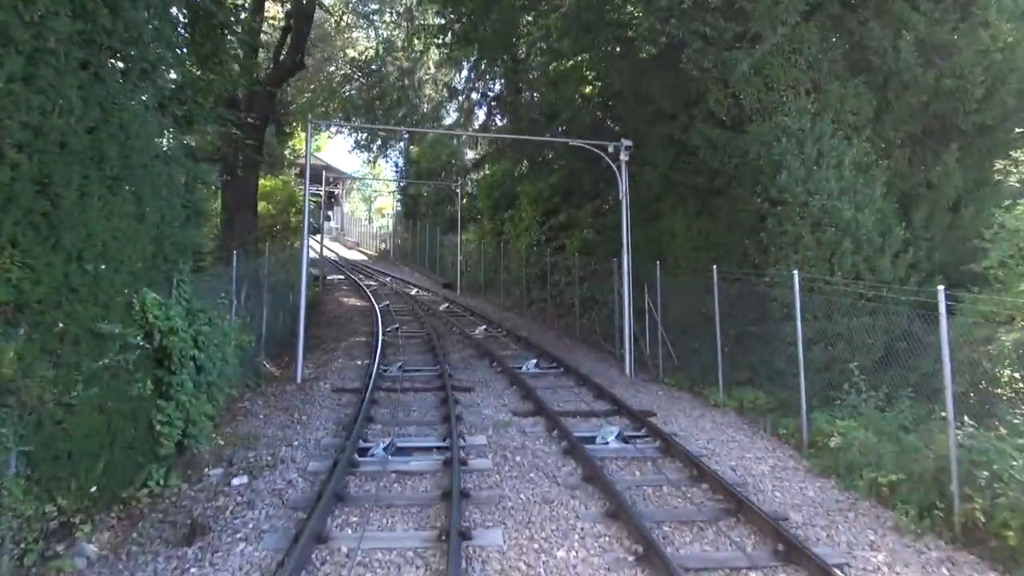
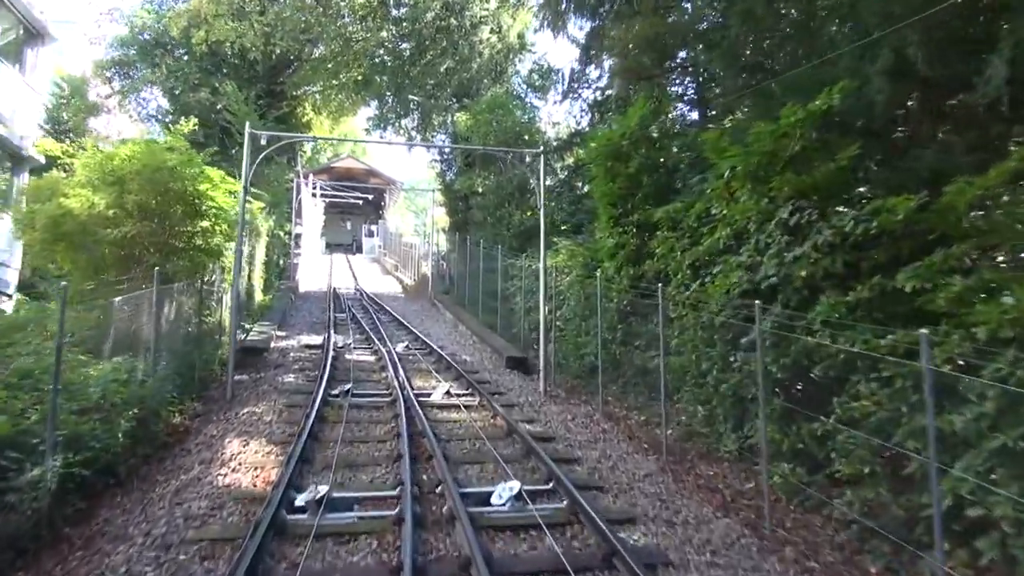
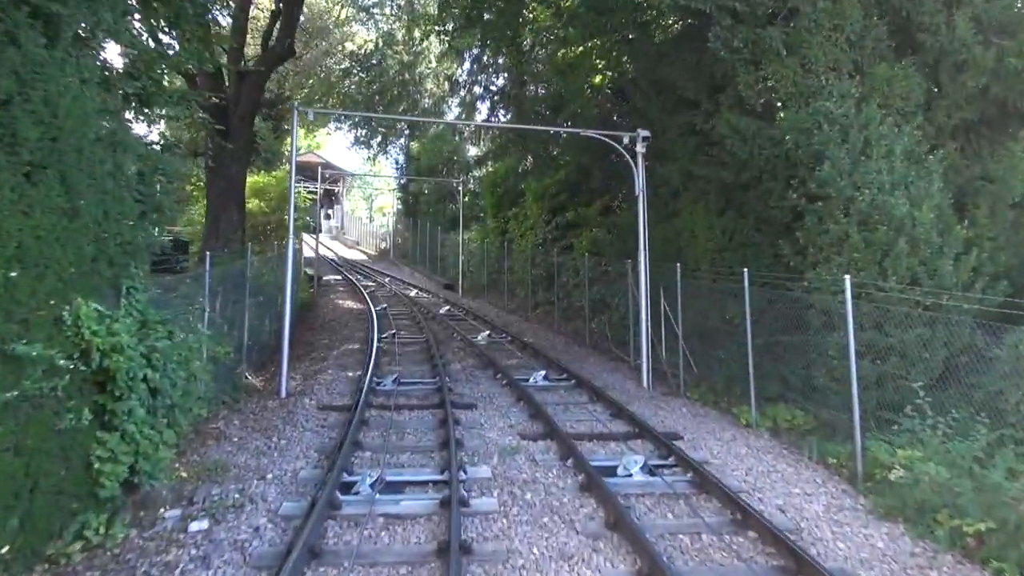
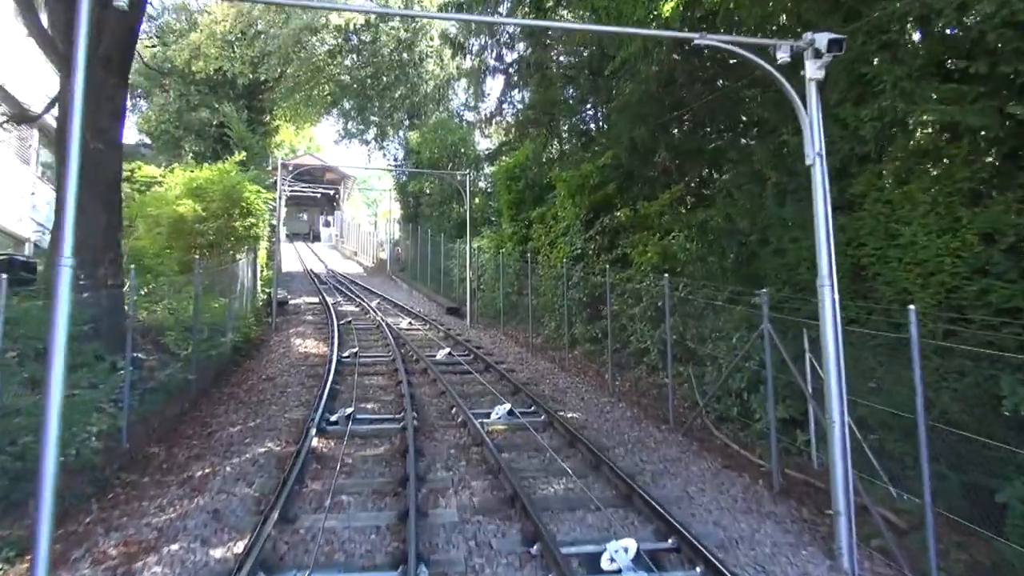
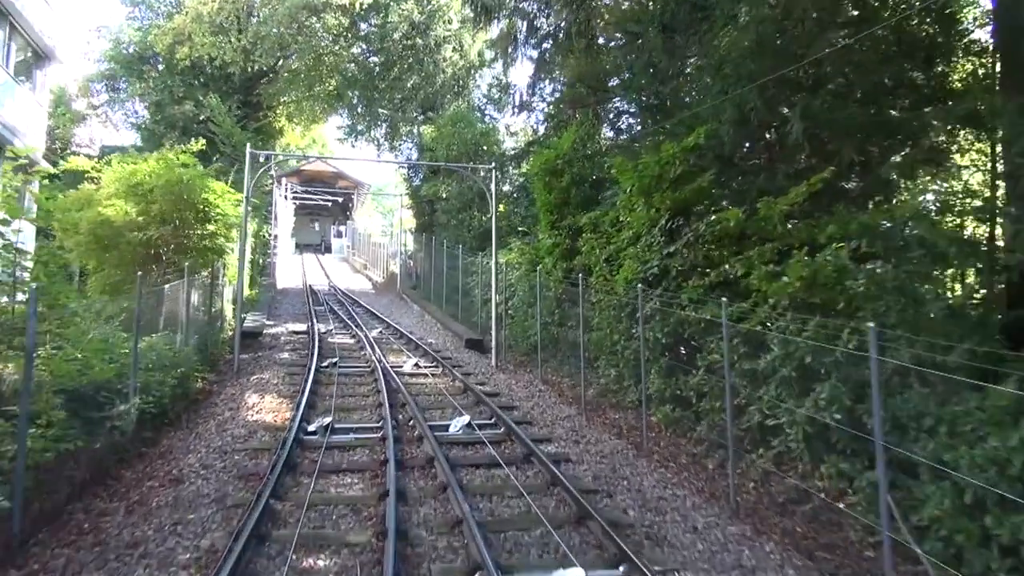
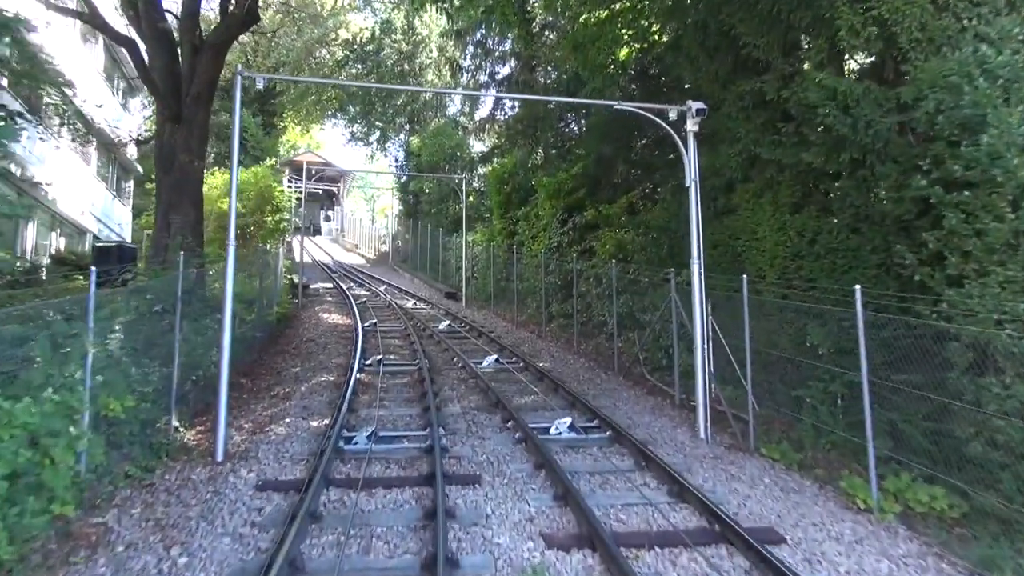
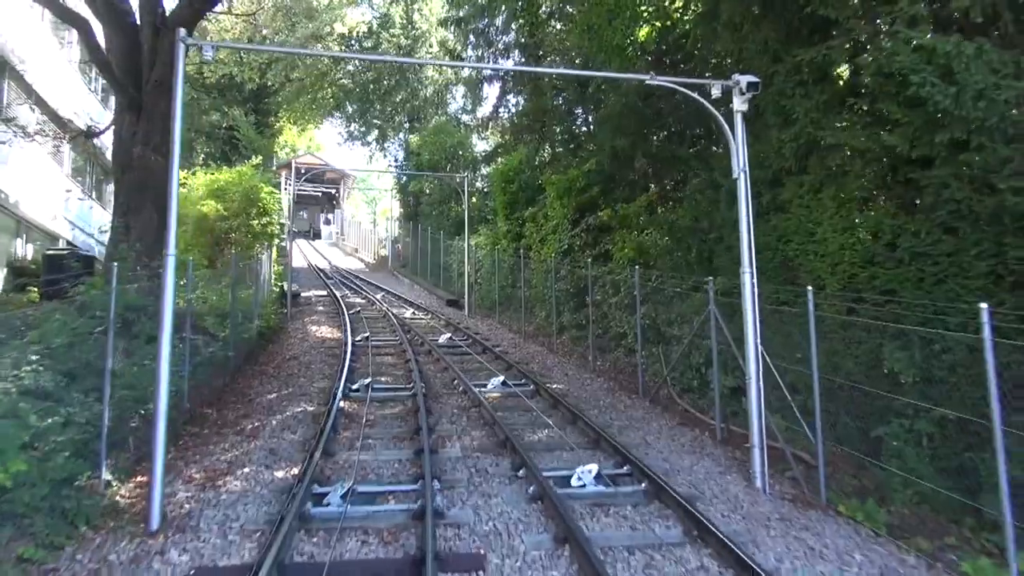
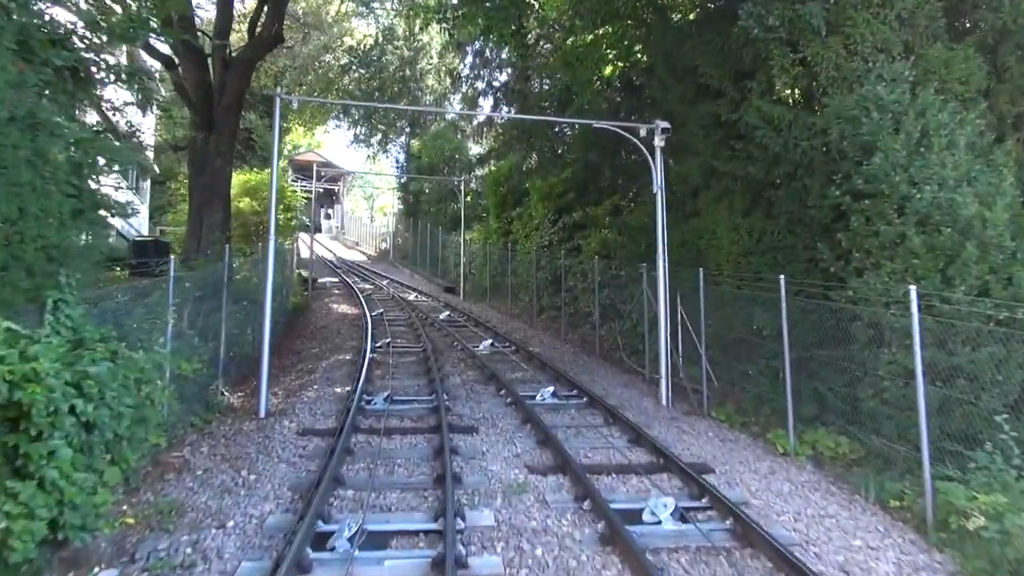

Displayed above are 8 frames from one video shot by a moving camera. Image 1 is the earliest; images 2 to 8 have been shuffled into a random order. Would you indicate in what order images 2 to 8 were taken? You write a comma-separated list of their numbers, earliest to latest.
3, 8, 6, 7, 4, 5, 2
